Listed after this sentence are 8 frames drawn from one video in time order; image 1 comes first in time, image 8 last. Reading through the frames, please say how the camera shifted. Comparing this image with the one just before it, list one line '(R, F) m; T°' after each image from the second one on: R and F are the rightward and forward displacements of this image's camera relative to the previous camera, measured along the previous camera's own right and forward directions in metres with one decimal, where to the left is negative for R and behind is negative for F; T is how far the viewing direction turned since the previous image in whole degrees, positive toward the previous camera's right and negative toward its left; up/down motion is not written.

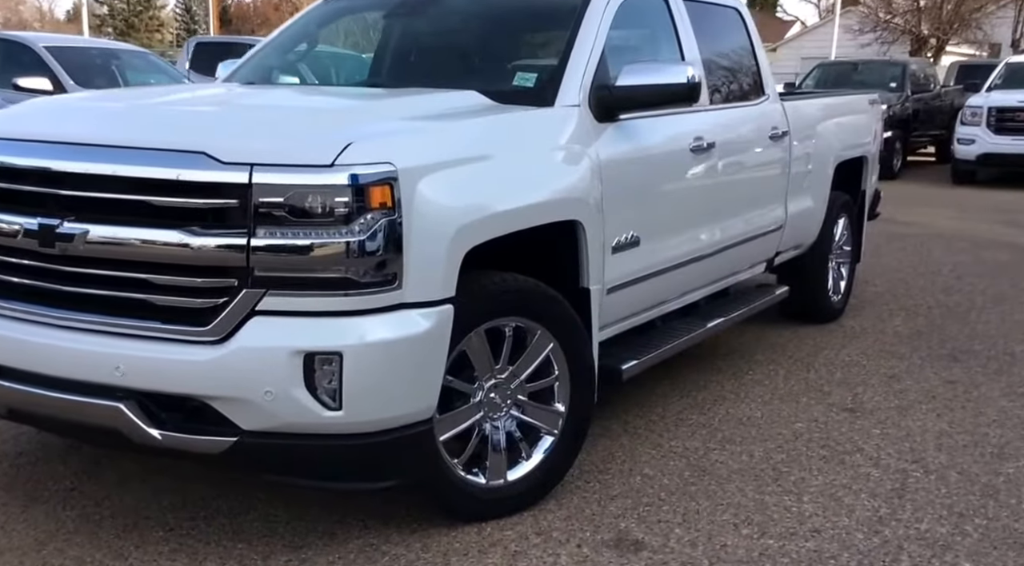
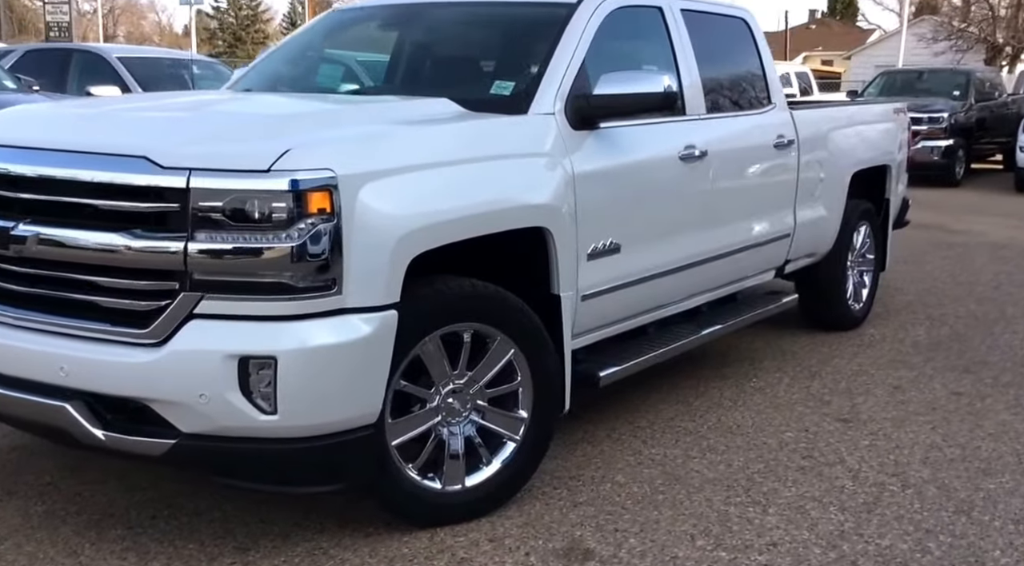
(+0.4, 0.0) m; -3°
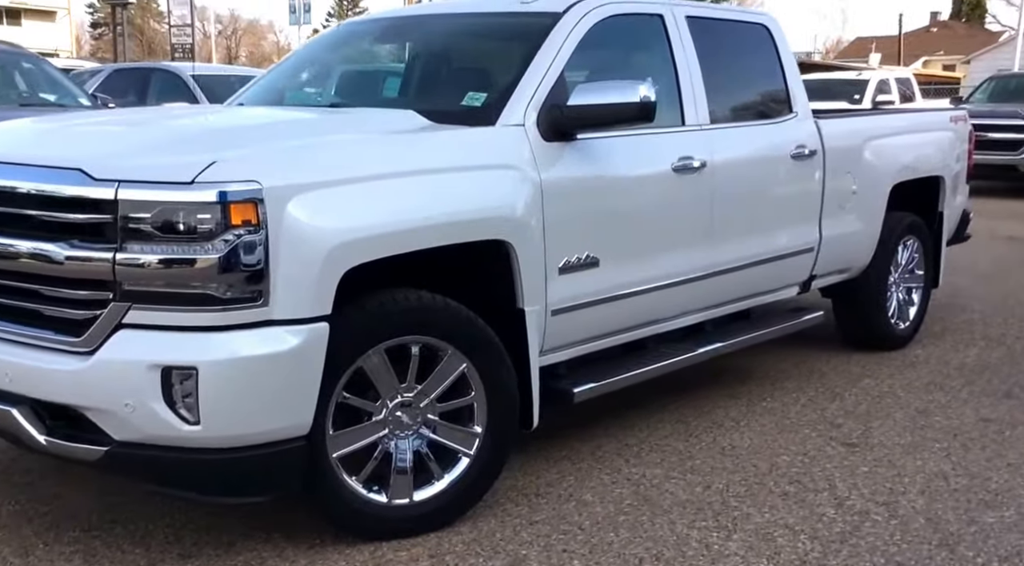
(+0.5, +0.1) m; -6°
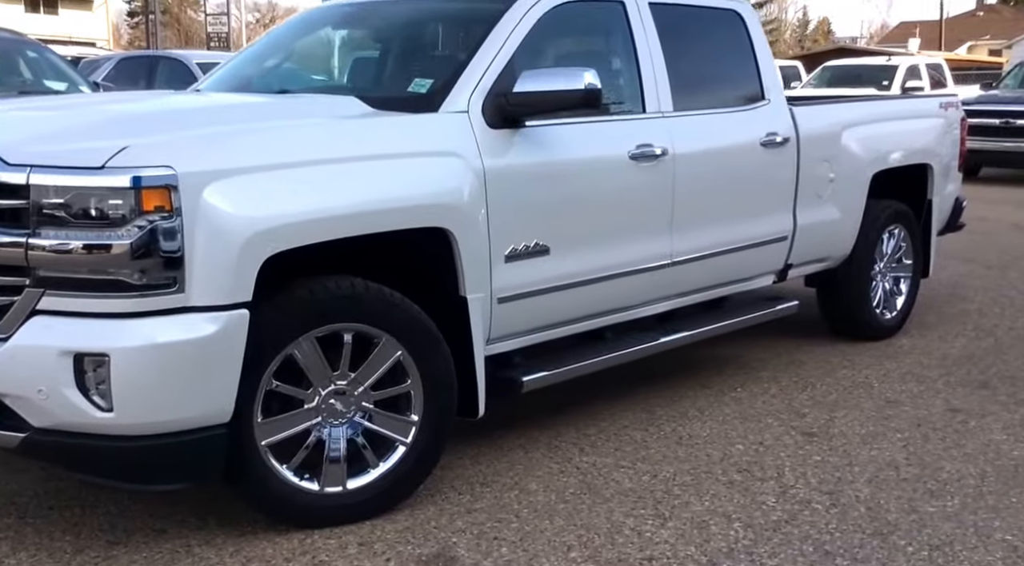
(+0.3, 0.0) m; -2°
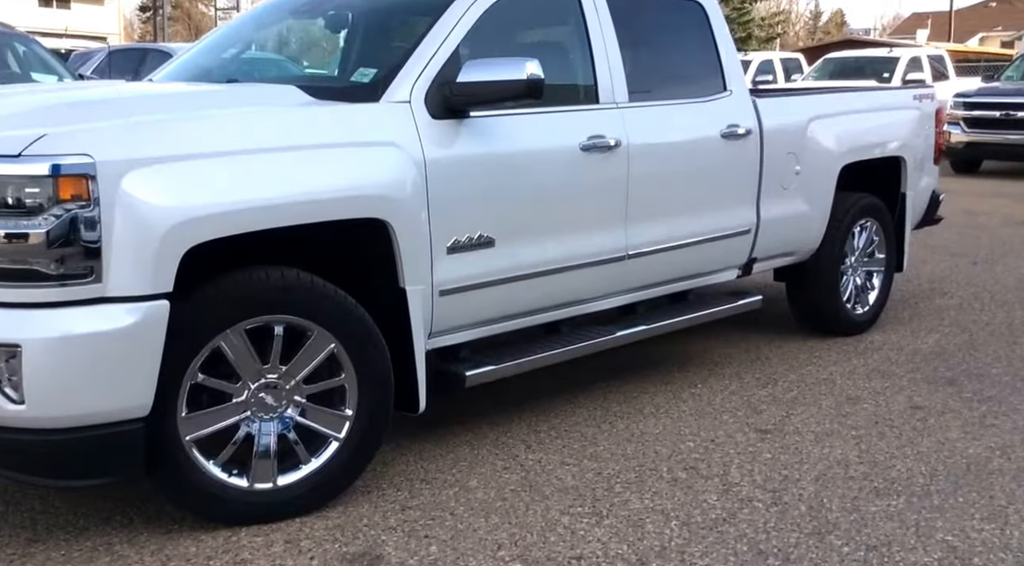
(+0.2, +0.1) m; 0°
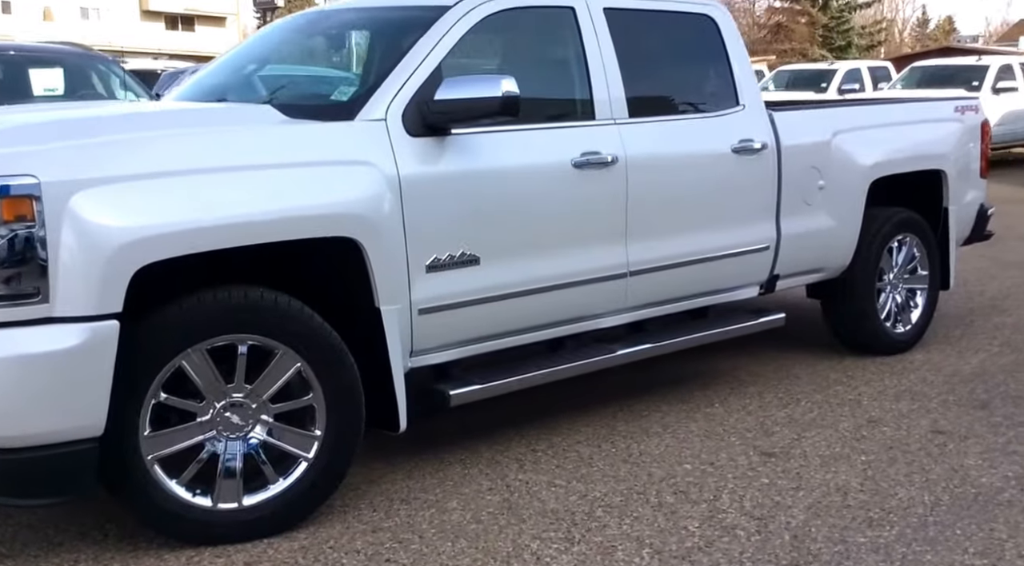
(+0.4, +0.1) m; -5°
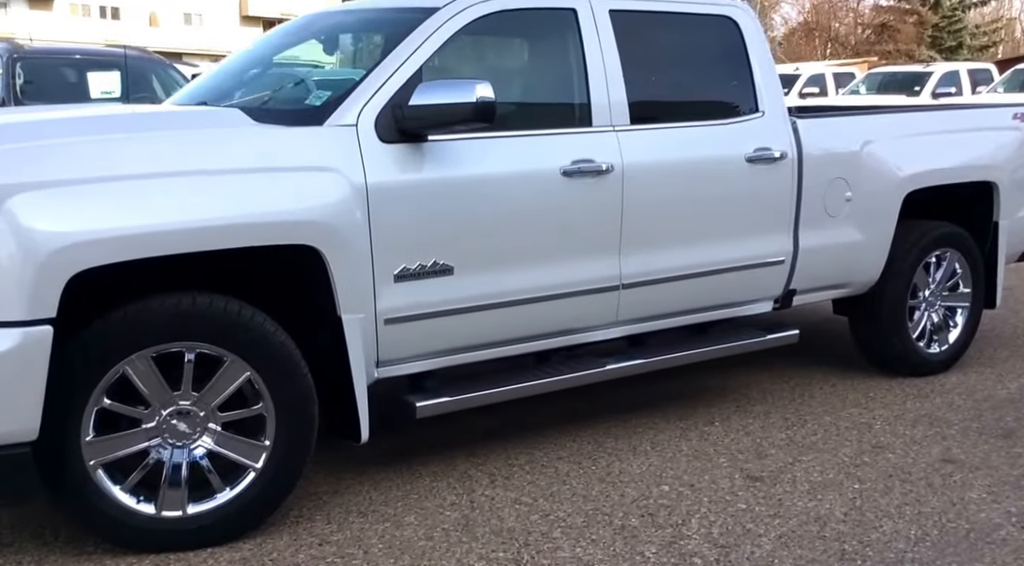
(+0.5, +0.1) m; -5°
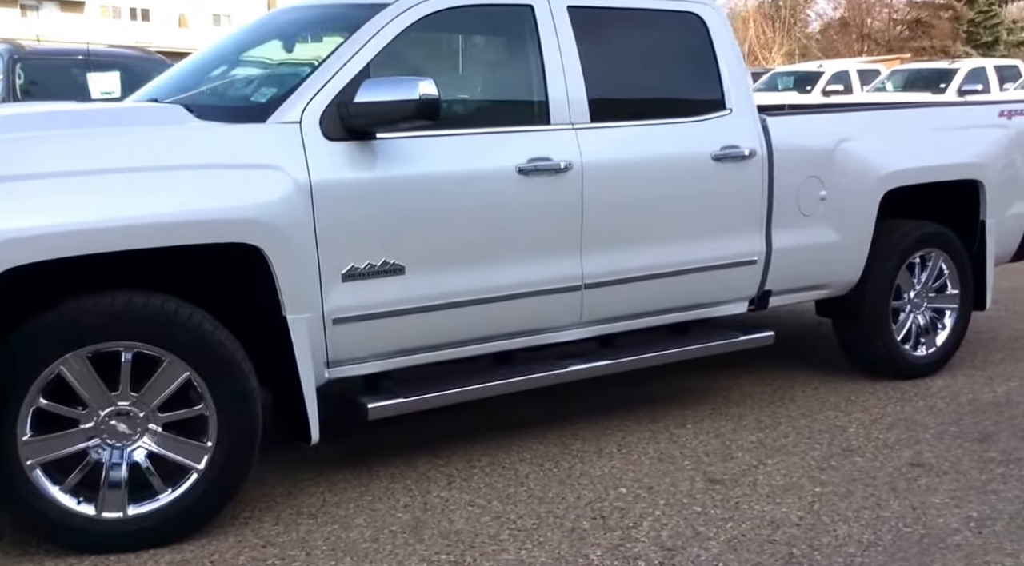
(+0.3, 0.0) m; -2°
